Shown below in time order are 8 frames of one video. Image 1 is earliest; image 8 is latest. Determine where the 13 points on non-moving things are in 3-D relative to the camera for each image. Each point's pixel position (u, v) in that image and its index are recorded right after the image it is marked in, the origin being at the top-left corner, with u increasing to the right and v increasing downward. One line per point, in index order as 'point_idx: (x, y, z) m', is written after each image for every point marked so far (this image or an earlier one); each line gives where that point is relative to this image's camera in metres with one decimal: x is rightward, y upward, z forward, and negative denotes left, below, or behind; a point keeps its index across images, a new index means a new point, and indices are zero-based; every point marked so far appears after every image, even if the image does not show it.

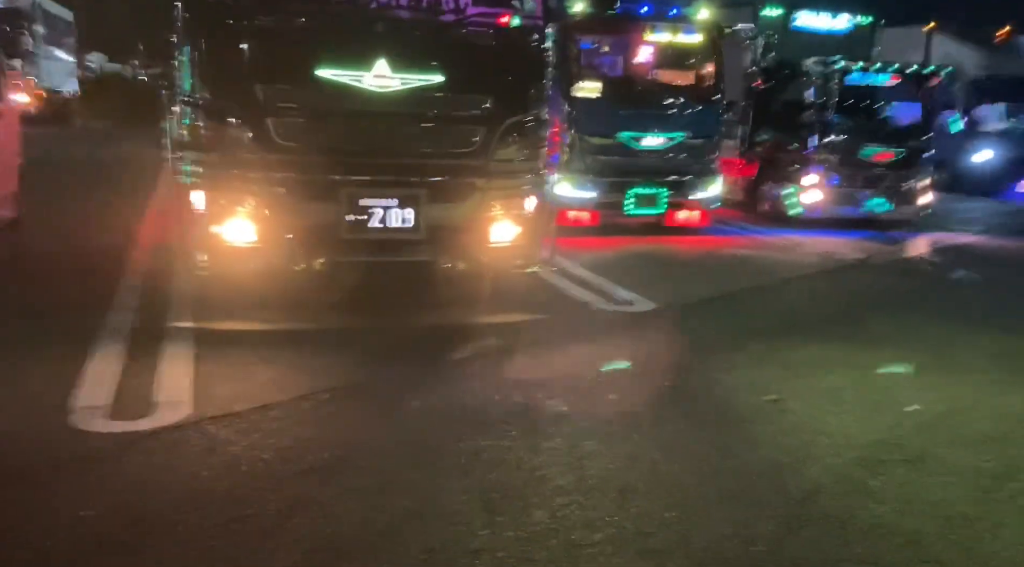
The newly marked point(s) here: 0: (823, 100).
0: (+4.4, +2.6, +12.4) m
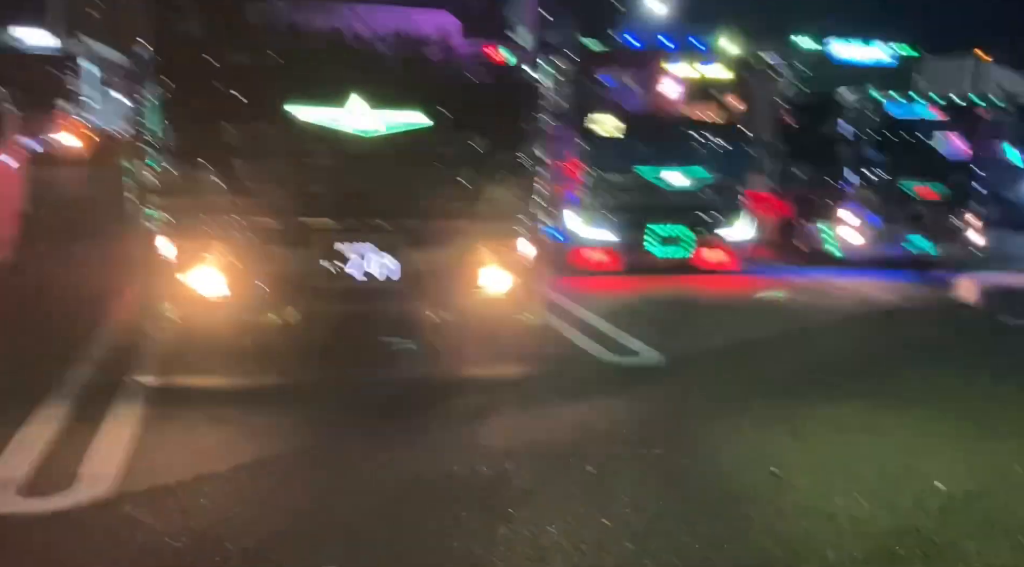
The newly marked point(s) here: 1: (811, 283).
0: (+4.6, +2.0, +11.8) m
1: (+3.7, 0.0, +10.7) m
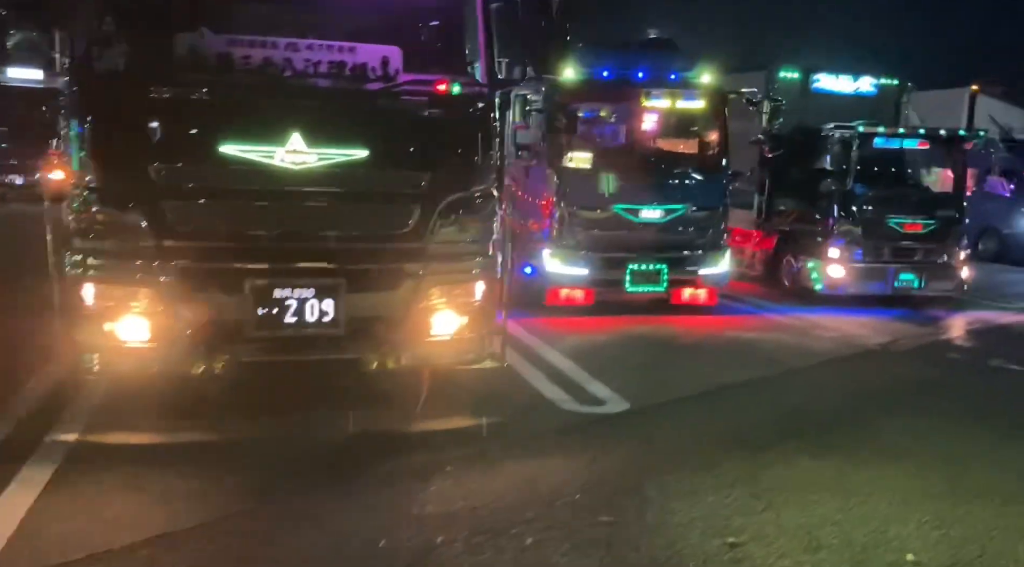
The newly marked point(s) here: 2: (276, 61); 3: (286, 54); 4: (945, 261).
0: (+4.3, +1.5, +11.5) m
1: (+3.4, -0.5, +10.4) m
2: (-1.5, +1.4, +5.6) m
3: (-1.5, +1.5, +5.6) m
4: (+5.8, +0.3, +11.5) m
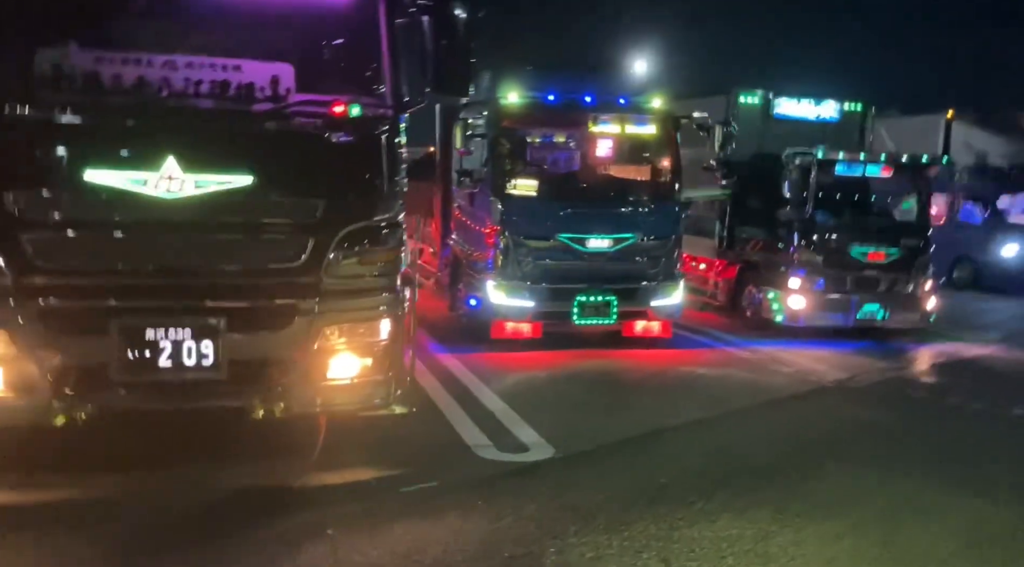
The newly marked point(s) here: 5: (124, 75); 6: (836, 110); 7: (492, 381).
0: (+3.7, +1.1, +11.1) m
1: (+2.8, -0.8, +9.9) m
2: (-2.1, +1.2, +5.1) m
3: (-2.1, +1.2, +5.1) m
4: (+5.1, -0.1, +11.1) m
5: (-2.2, +1.2, +5.0) m
6: (+4.7, +2.5, +12.6) m
7: (-0.2, -0.9, +8.2) m
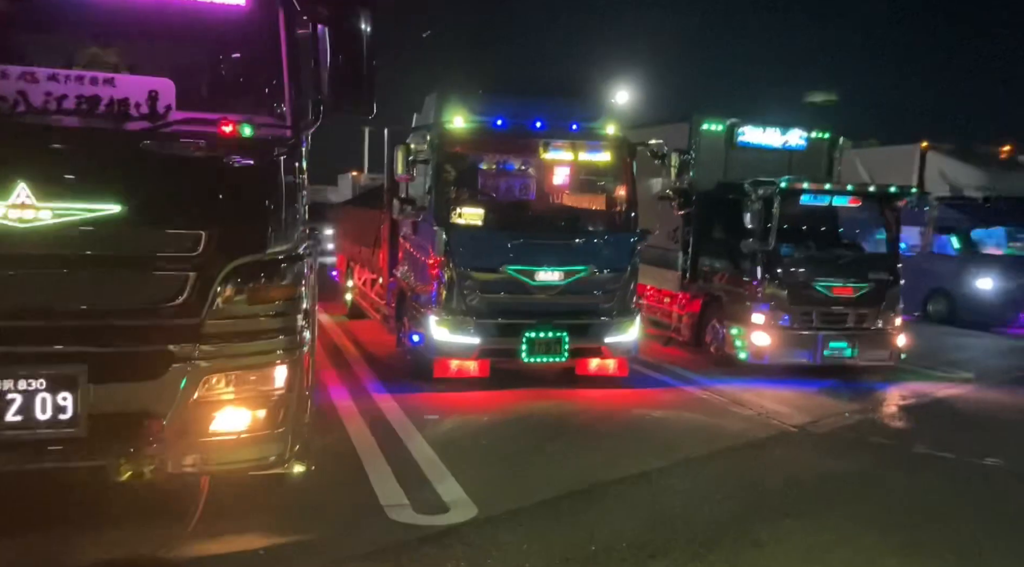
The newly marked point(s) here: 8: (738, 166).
0: (+3.1, +0.7, +10.6) m
1: (+2.2, -1.2, +9.3) m
2: (-2.6, +1.0, +4.5) m
3: (-2.6, +1.0, +4.5) m
4: (+4.5, -0.5, +10.6) m
5: (-2.7, +1.0, +4.4) m
6: (+4.1, +2.0, +12.2) m
7: (-0.7, -1.3, +7.6) m
8: (+3.1, +1.6, +11.9) m
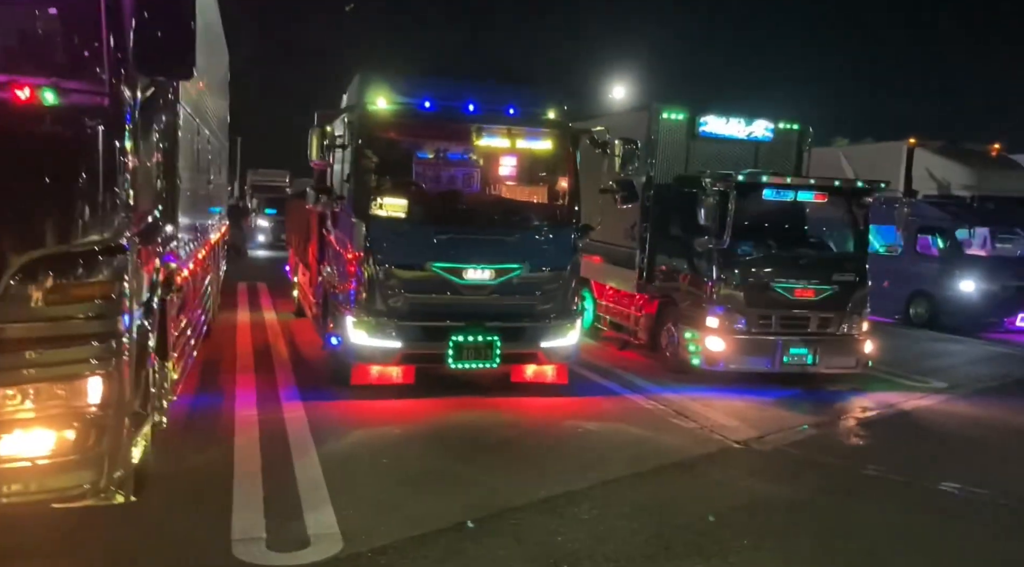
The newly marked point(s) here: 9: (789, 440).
0: (+2.4, +0.7, +9.9) m
1: (+1.5, -1.2, +8.6) m
2: (-3.3, +1.0, +3.7) m
3: (-3.2, +1.1, +3.8) m
4: (+3.8, -0.5, +9.9) m
5: (-3.4, +1.0, +3.6) m
6: (+3.4, +2.0, +11.4) m
7: (-1.5, -1.2, +6.9) m
8: (+2.4, +1.6, +11.1) m
9: (+2.4, -1.4, +7.4) m
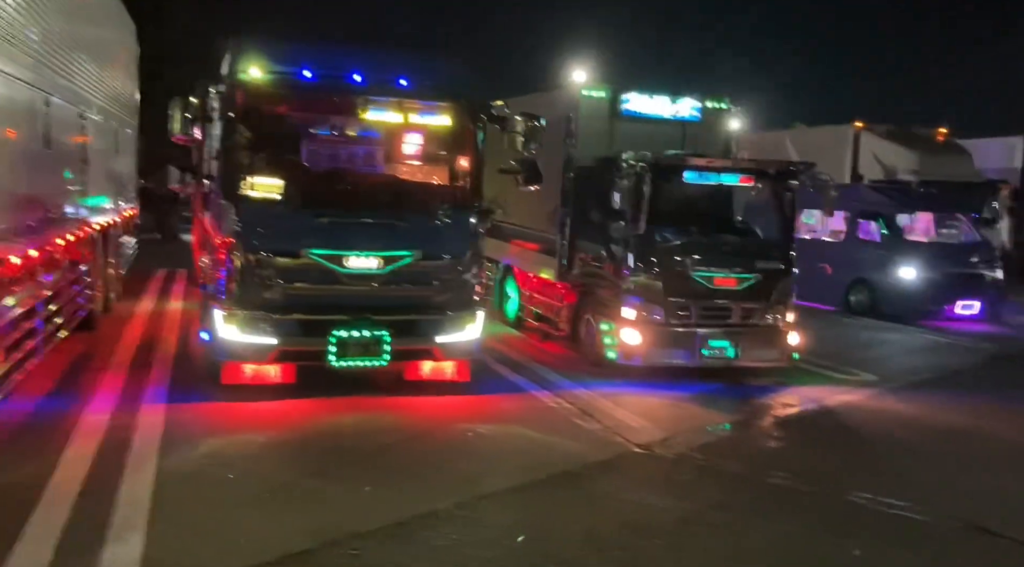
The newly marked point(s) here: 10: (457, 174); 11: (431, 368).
0: (+1.4, +0.8, +9.2) m
1: (+0.5, -1.1, +7.9) m
2: (-4.0, +1.0, +2.8) m
3: (-4.0, +1.1, +2.9) m
4: (+2.8, -0.4, +9.3) m
5: (-4.1, +1.0, +2.7) m
6: (+2.3, +2.2, +10.8) m
7: (-2.3, -1.2, +6.1) m
8: (+1.3, +1.8, +10.5) m
9: (+1.4, -1.3, +6.8) m
10: (-0.6, +1.0, +7.9) m
11: (-0.8, -0.8, +8.0) m
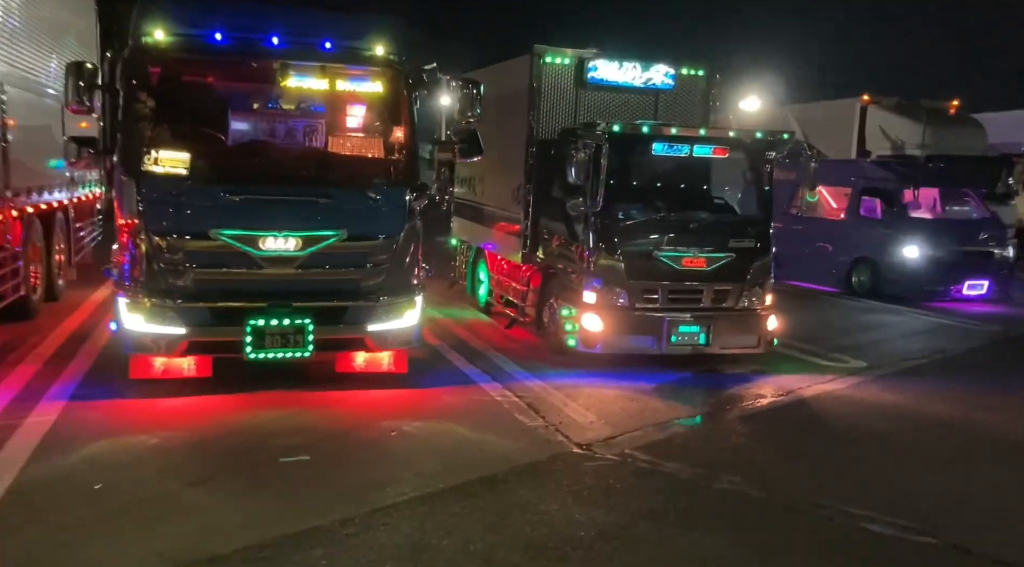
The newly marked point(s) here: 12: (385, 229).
0: (+0.9, +1.0, +8.5) m
1: (0.0, -1.0, +7.2) m
2: (-4.6, +1.0, +2.2) m
3: (-4.6, +1.1, +2.2) m
4: (+2.3, -0.2, +8.6) m
5: (-4.8, +1.0, +2.1) m
6: (+1.8, +2.4, +10.0) m
7: (-2.9, -1.1, +5.4) m
8: (+0.9, +2.0, +9.7) m
9: (+0.9, -1.1, +6.1) m
10: (-1.1, +1.1, +7.2) m
11: (-1.3, -0.6, +7.4) m
12: (-1.0, +0.4, +7.1) m
